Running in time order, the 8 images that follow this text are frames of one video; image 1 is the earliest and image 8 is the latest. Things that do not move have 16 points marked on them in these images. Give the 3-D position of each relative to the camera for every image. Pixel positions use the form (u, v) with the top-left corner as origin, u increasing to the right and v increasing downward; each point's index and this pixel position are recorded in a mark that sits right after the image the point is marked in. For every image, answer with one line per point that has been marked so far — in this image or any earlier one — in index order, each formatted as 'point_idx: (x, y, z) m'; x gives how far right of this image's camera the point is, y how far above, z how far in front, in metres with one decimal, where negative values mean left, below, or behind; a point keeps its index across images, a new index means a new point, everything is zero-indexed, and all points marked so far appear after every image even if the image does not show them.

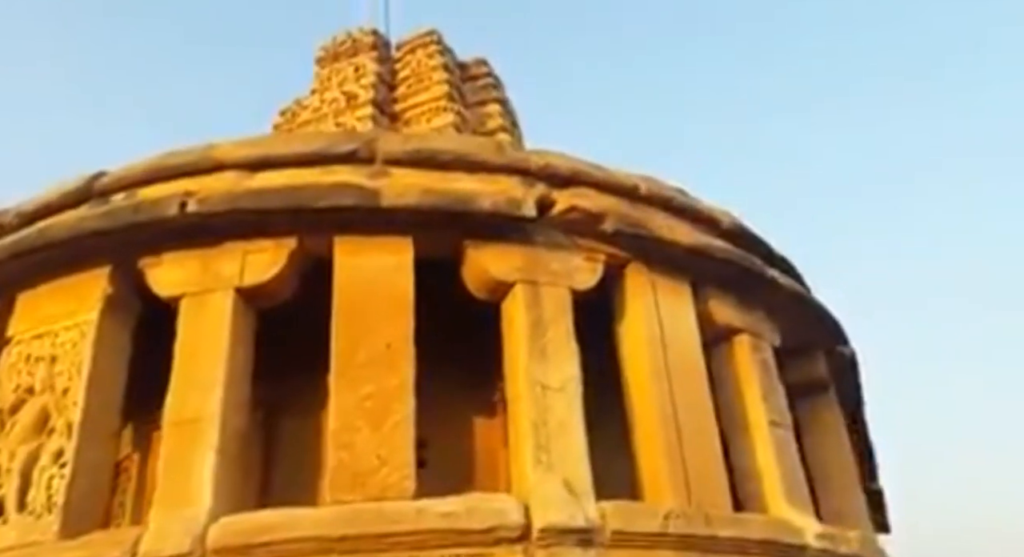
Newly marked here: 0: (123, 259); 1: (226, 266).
0: (-1.6, +0.1, +3.5) m
1: (-1.2, +0.1, +3.3) m
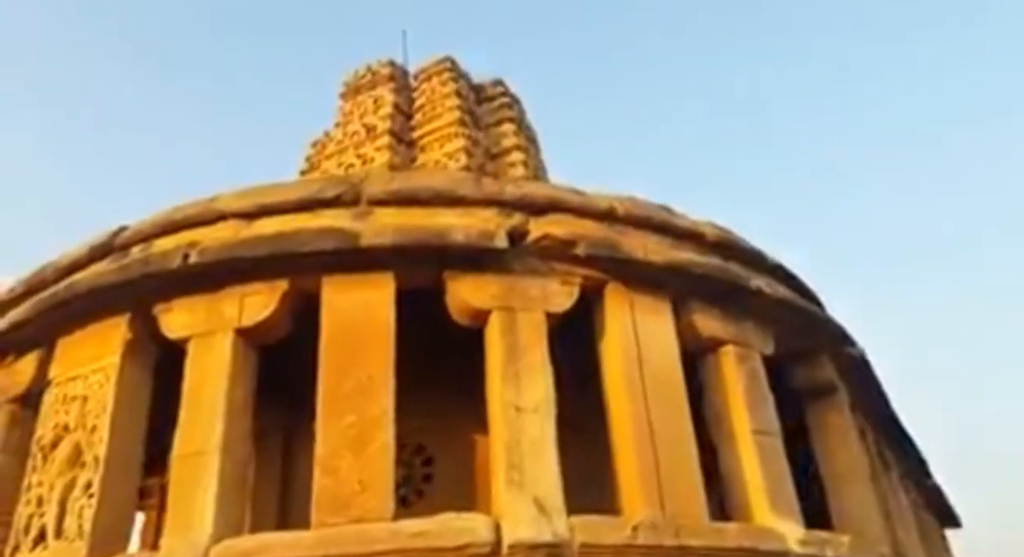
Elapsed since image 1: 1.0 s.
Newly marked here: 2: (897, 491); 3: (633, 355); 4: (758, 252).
0: (-1.7, -0.1, +3.8) m
1: (-1.3, -0.1, +3.7) m
2: (+2.9, -1.6, +6.1) m
3: (+0.6, -0.3, +3.8) m
4: (+1.3, +0.2, +4.6) m
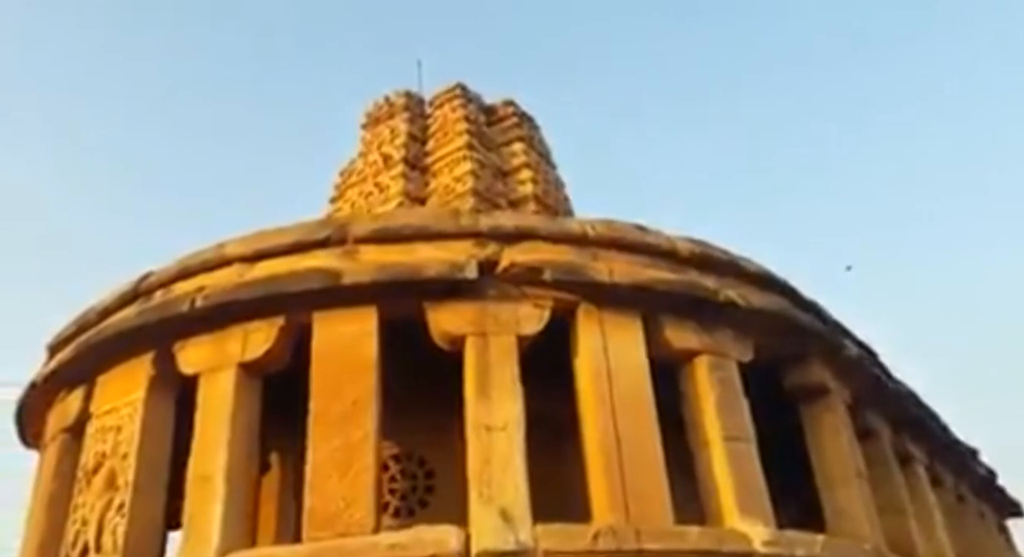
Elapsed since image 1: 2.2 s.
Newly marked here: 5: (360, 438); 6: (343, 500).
0: (-1.8, -0.4, +4.3) m
1: (-1.4, -0.3, +4.1) m
2: (+3.1, -1.6, +6.2) m
3: (+0.4, -0.5, +4.1) m
4: (+1.3, +0.1, +4.8) m
5: (-0.7, -0.7, +3.7) m
6: (-0.7, -1.0, +3.6) m
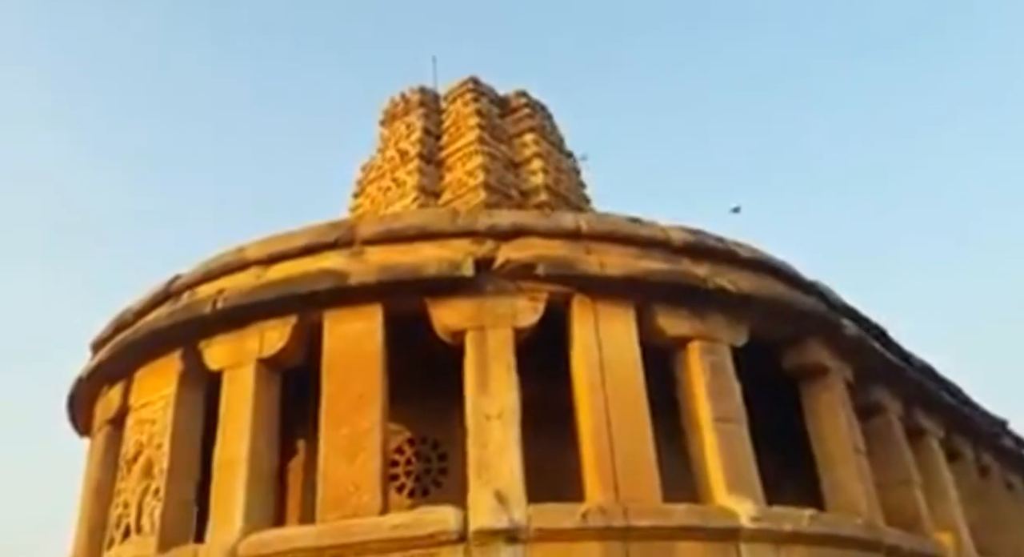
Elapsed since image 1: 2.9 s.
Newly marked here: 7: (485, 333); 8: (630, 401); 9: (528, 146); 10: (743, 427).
0: (-1.8, -0.4, +4.7) m
1: (-1.4, -0.4, +4.4) m
2: (+3.2, -1.4, +6.3) m
3: (+0.4, -0.4, +4.3) m
4: (+1.3, +0.2, +4.9) m
5: (-0.7, -0.7, +4.0) m
6: (-0.8, -1.0, +3.9) m
7: (-0.1, -0.3, +4.3) m
8: (+0.6, -0.6, +4.3) m
9: (+0.1, +1.2, +7.4) m
10: (+1.2, -0.8, +4.4) m
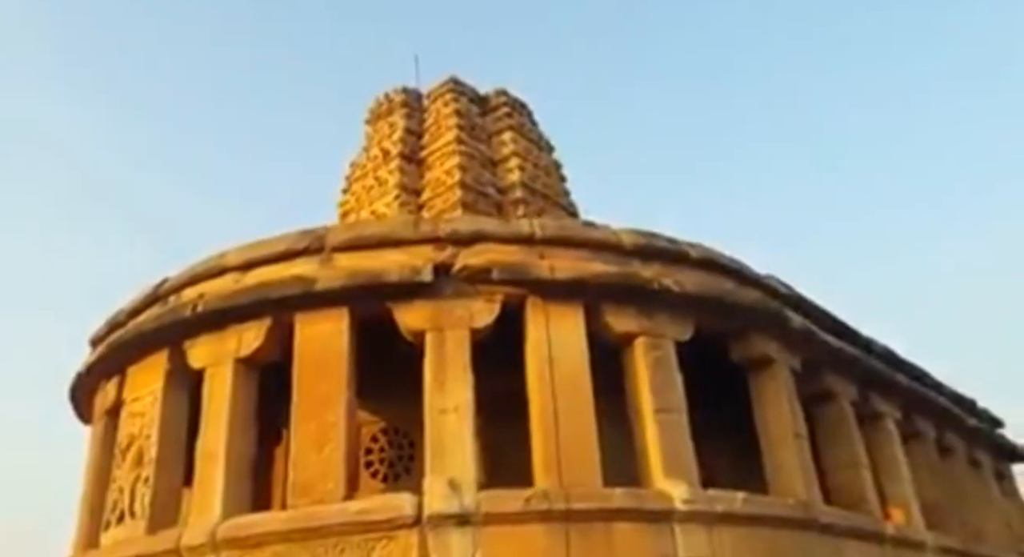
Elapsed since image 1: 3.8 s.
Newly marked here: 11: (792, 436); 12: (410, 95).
0: (-2.1, -0.4, +5.1) m
1: (-1.7, -0.4, +4.8) m
2: (+3.0, -1.3, +6.6) m
3: (+0.2, -0.4, +4.7) m
4: (+1.0, +0.2, +5.3) m
5: (-1.0, -0.8, +4.4) m
6: (-1.0, -1.0, +4.3) m
7: (-0.4, -0.3, +4.6) m
8: (+0.4, -0.7, +4.6) m
9: (-0.1, +1.3, +7.7) m
10: (+1.0, -0.8, +4.8) m
11: (+1.8, -1.0, +5.2) m
12: (-1.0, +1.8, +8.2) m
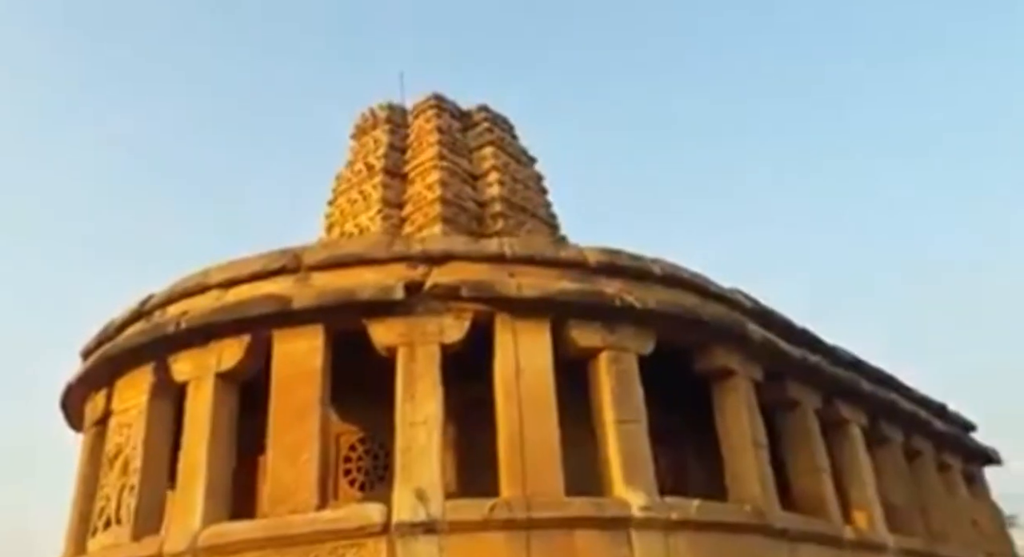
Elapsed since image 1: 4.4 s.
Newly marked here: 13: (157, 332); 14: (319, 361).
0: (-2.3, -0.5, +5.3) m
1: (-1.9, -0.5, +5.1) m
2: (+2.8, -1.5, +6.8) m
3: (0.0, -0.5, +4.9) m
4: (+0.8, +0.1, +5.5) m
5: (-1.1, -0.9, +4.7) m
6: (-1.2, -1.1, +4.5) m
7: (-0.6, -0.4, +4.9) m
8: (+0.2, -0.8, +4.9) m
9: (-0.2, +1.1, +7.9) m
10: (+0.8, -0.9, +5.0) m
11: (+1.6, -1.1, +5.4) m
12: (-1.2, +1.7, +8.4) m
13: (-2.2, -0.3, +5.2) m
14: (-1.1, -0.5, +4.8) m
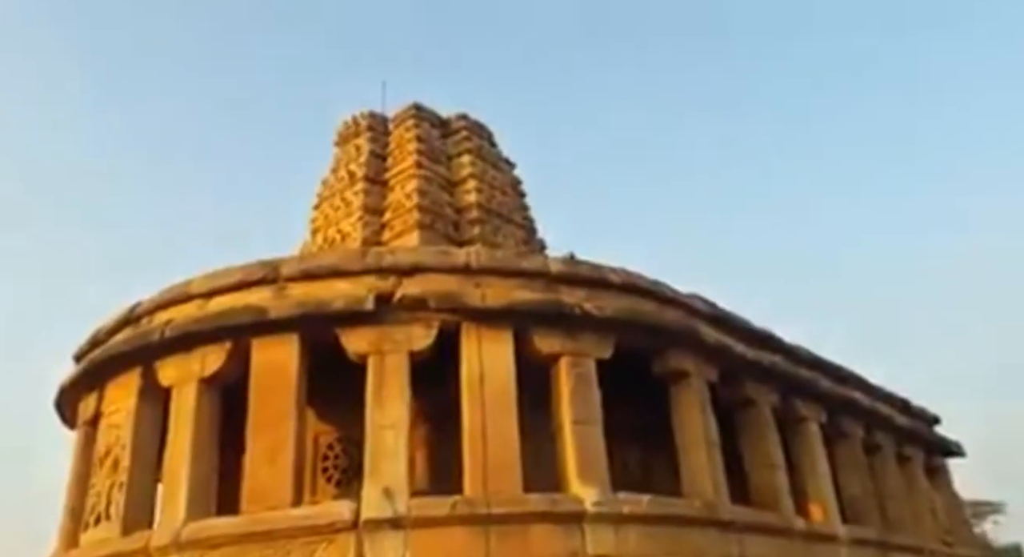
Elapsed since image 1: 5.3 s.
0: (-2.5, -0.6, +5.6) m
1: (-2.1, -0.6, +5.4) m
2: (+2.6, -1.5, +7.2) m
3: (-0.2, -0.6, +5.2) m
4: (+0.6, 0.0, +5.8) m
5: (-1.4, -1.0, +5.0) m
6: (-1.4, -1.2, +4.9) m
7: (-0.8, -0.5, +5.2) m
8: (-0.1, -0.8, +5.2) m
9: (-0.5, +1.1, +8.2) m
10: (+0.6, -1.0, +5.3) m
11: (+1.3, -1.2, +5.8) m
12: (-1.4, +1.7, +8.7) m
13: (-2.4, -0.4, +5.5) m
14: (-1.4, -0.6, +5.2) m
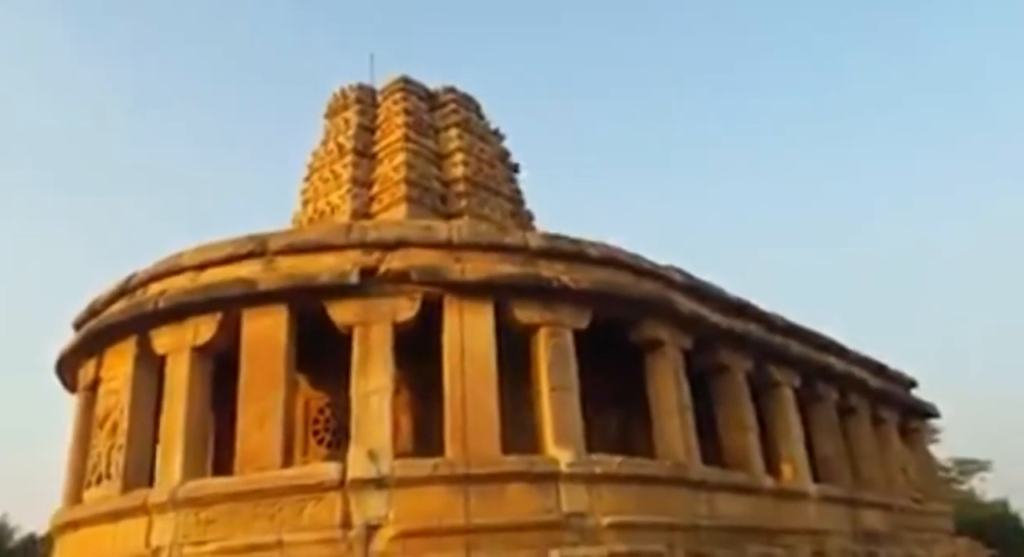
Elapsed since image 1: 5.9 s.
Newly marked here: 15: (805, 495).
0: (-2.6, -0.4, +5.9) m
1: (-2.2, -0.4, +5.6) m
2: (+2.4, -1.2, +7.5) m
3: (-0.4, -0.4, +5.5) m
4: (+0.5, +0.2, +6.0) m
5: (-1.5, -0.8, +5.3) m
6: (-1.6, -1.0, +5.2) m
7: (-0.9, -0.3, +5.4) m
8: (-0.2, -0.7, +5.5) m
9: (-0.6, +1.4, +8.4) m
10: (+0.4, -0.8, +5.6) m
11: (+1.2, -1.0, +6.1) m
12: (-1.6, +2.0, +8.9) m
13: (-2.6, -0.2, +5.7) m
14: (-1.5, -0.4, +5.4) m
15: (+2.4, -1.8, +7.0) m
